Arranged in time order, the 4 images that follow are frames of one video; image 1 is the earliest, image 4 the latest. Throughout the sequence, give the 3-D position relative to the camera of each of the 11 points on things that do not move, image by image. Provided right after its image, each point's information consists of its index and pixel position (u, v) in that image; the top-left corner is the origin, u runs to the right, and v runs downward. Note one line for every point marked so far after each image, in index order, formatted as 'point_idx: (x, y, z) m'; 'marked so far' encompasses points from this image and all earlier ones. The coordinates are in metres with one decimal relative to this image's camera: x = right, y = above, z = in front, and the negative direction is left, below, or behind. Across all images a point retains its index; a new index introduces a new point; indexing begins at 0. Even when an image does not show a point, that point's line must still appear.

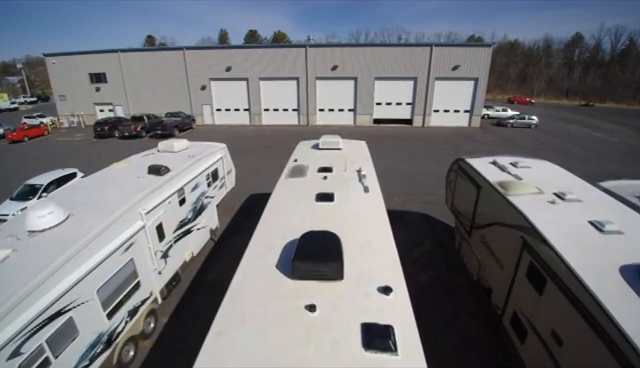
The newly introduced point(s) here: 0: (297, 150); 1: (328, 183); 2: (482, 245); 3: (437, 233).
0: (-0.6, +0.8, +7.3) m
1: (+0.1, 0.0, +5.4) m
2: (+3.3, -1.3, +6.1) m
3: (+3.4, -1.4, +8.7) m
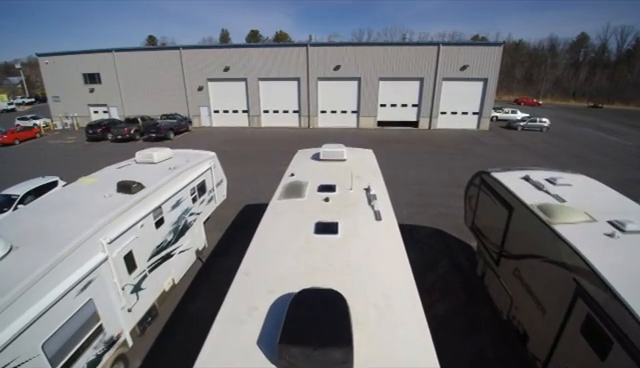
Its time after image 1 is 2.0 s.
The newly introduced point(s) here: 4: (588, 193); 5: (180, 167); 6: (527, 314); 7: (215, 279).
0: (-0.5, +0.5, +6.3) m
1: (+0.1, -0.3, +4.4) m
2: (+3.3, -1.6, +5.1) m
3: (+3.4, -1.8, +7.7) m
4: (+4.6, -0.2, +5.1) m
5: (-3.1, +0.4, +6.7) m
6: (+3.3, -2.1, +4.8) m
7: (-2.4, -2.2, +7.0) m
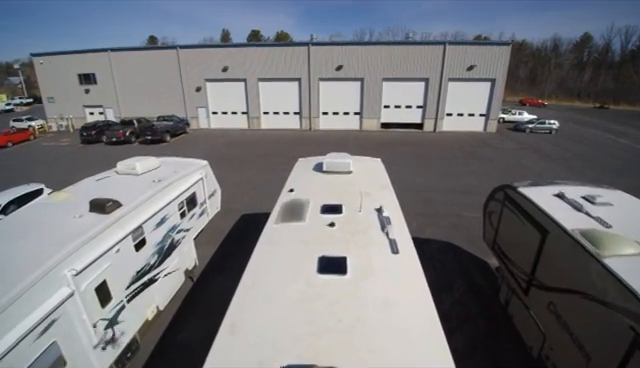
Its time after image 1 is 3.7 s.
0: (-0.5, +0.2, +5.6) m
1: (+0.2, -0.6, +3.7) m
2: (+3.4, -1.9, +4.4) m
3: (+3.5, -2.1, +7.0) m
4: (+4.7, -0.4, +4.4) m
5: (-3.1, +0.1, +6.0) m
6: (+3.4, -2.4, +4.1) m
7: (-2.4, -2.5, +6.3) m
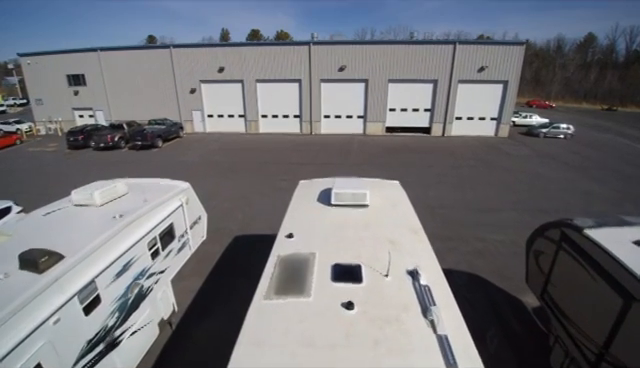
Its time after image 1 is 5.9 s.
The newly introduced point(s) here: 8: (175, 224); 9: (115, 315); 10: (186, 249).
0: (-0.4, -0.3, +4.5) m
1: (+0.3, -1.1, +2.5) m
2: (+3.5, -2.4, +3.2) m
3: (+3.6, -2.6, +5.8) m
4: (+4.8, -1.0, +3.2) m
5: (-3.0, -0.4, +4.8) m
6: (+3.5, -2.9, +2.9) m
7: (-2.3, -3.0, +5.2) m
8: (-2.7, -0.7, +5.6) m
9: (-2.9, -1.8, +4.2) m
10: (-2.7, -1.3, +6.0) m
